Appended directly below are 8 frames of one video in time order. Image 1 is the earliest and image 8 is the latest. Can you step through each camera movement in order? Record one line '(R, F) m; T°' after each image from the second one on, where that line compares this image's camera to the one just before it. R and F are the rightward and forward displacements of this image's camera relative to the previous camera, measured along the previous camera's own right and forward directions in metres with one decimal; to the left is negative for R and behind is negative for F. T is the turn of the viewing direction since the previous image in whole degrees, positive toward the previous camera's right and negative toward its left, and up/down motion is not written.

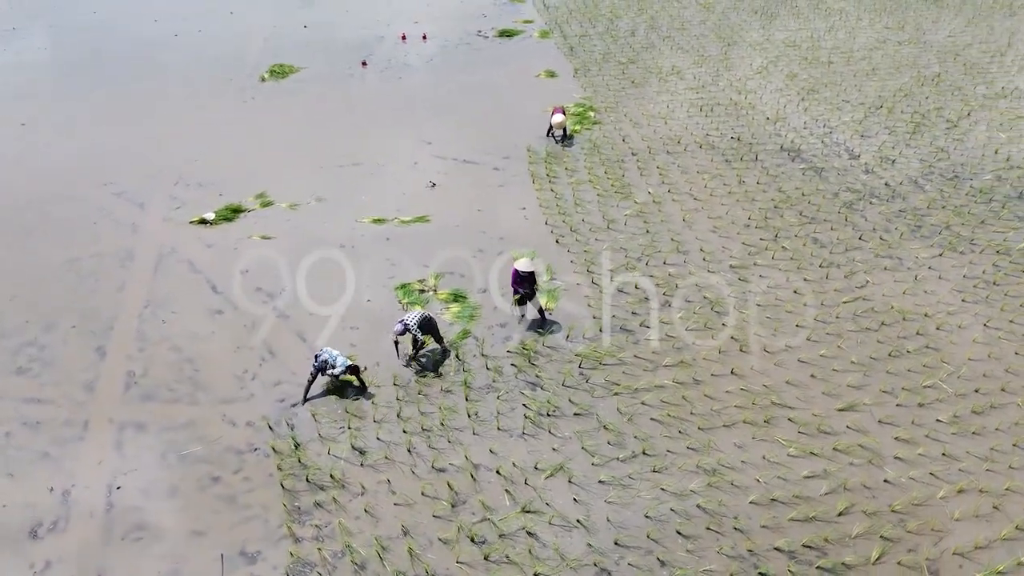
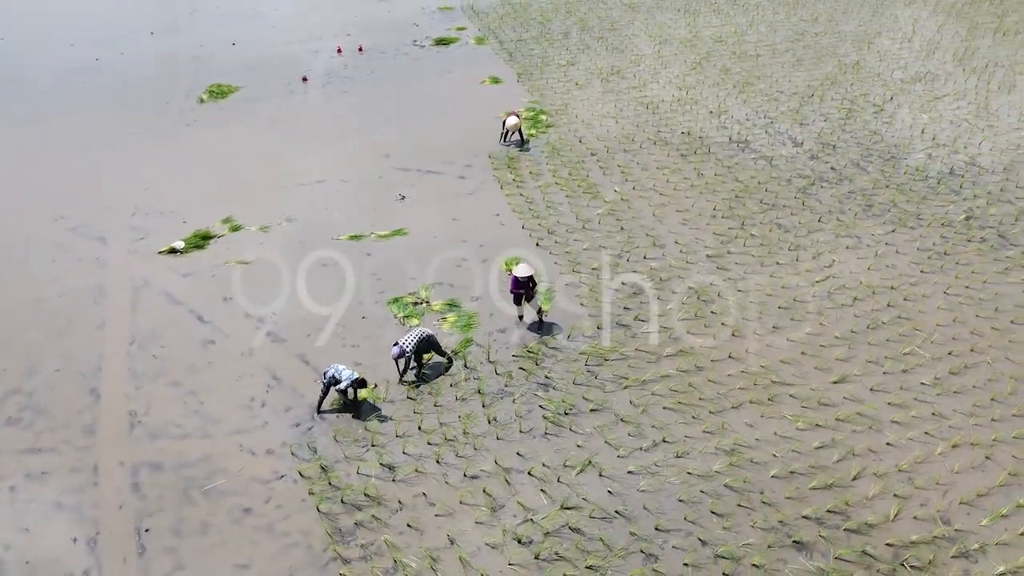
(-0.7, -0.1) m; +6°
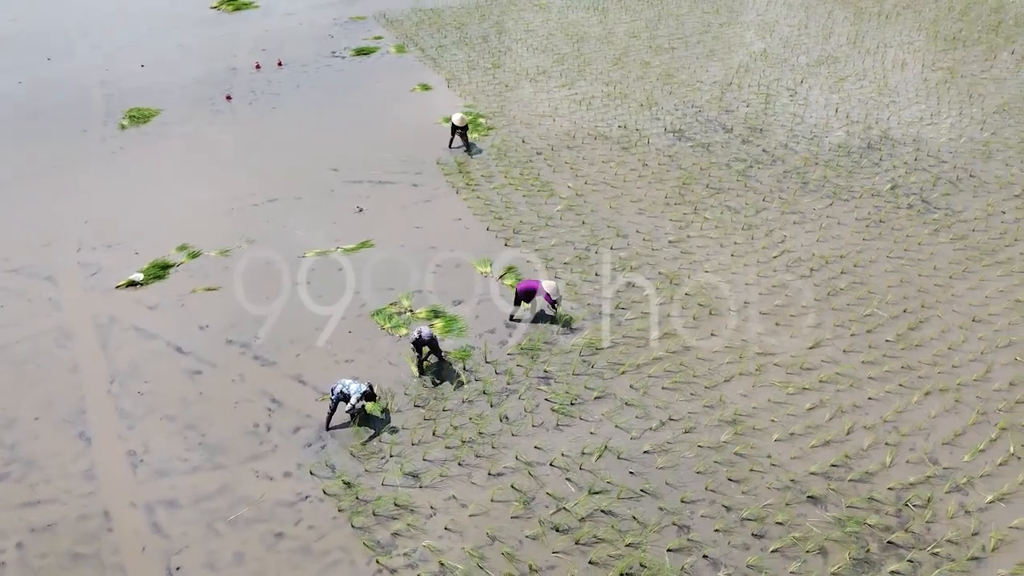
(-0.8, -0.1) m; +7°
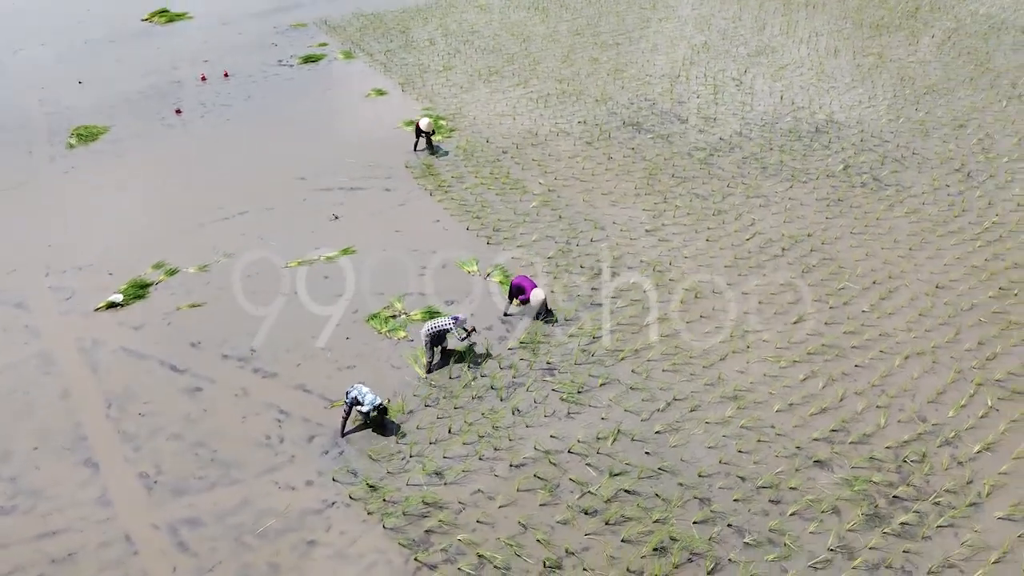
(-0.6, -0.1) m; +5°
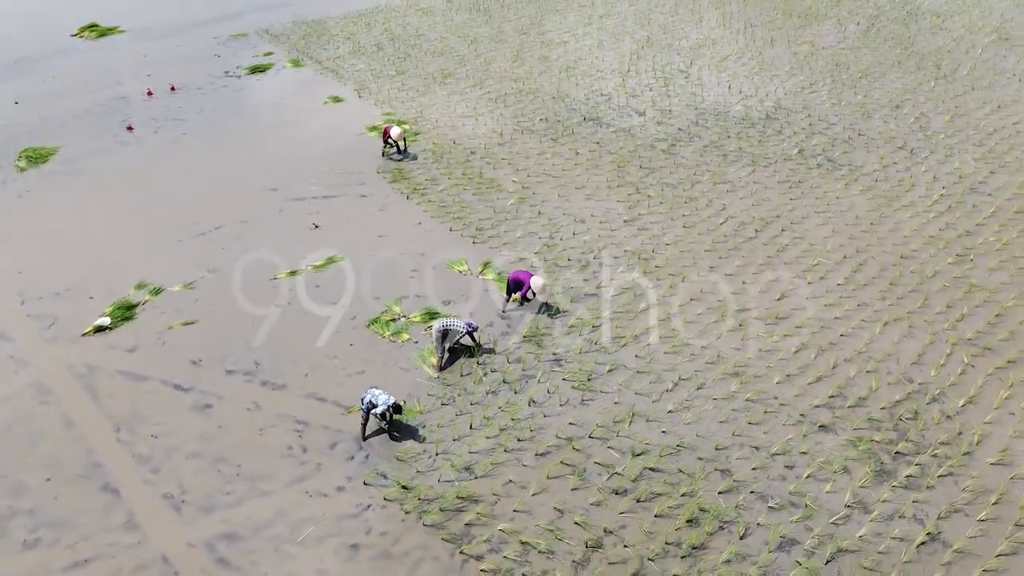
(-0.7, -0.1) m; +5°
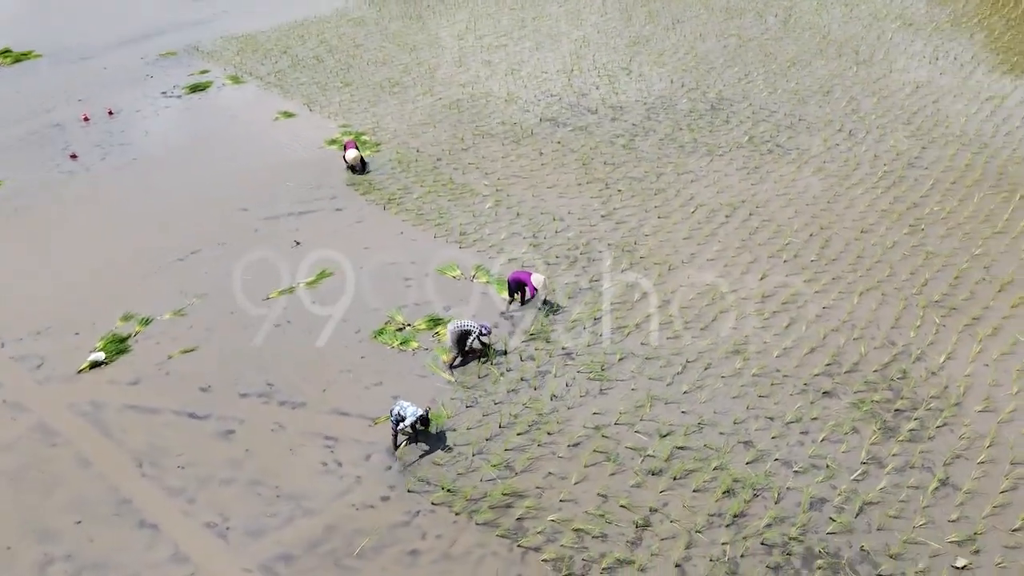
(-0.9, -0.1) m; +6°
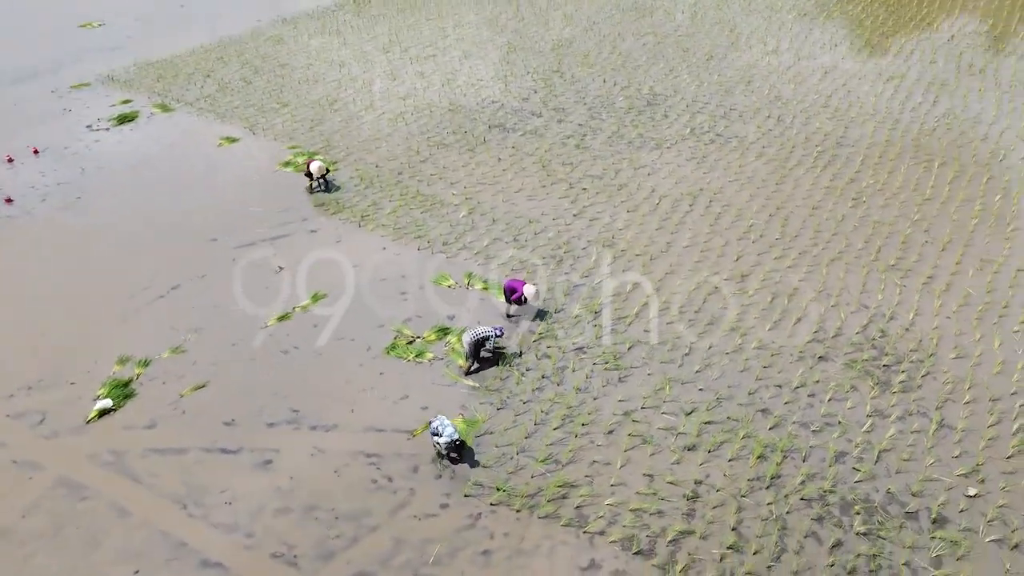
(-1.1, -0.2) m; +8°
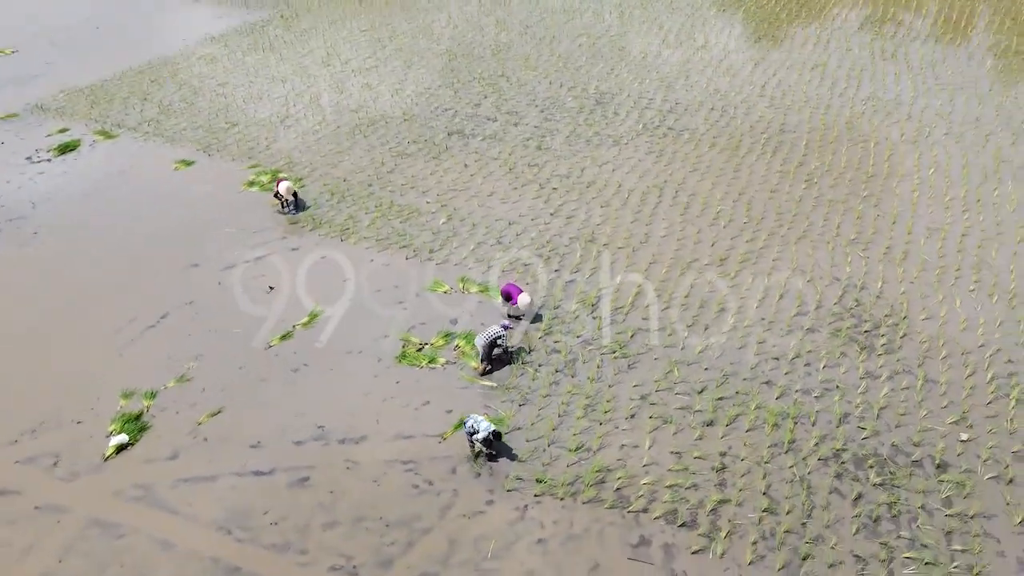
(-0.9, -0.2) m; +6°
